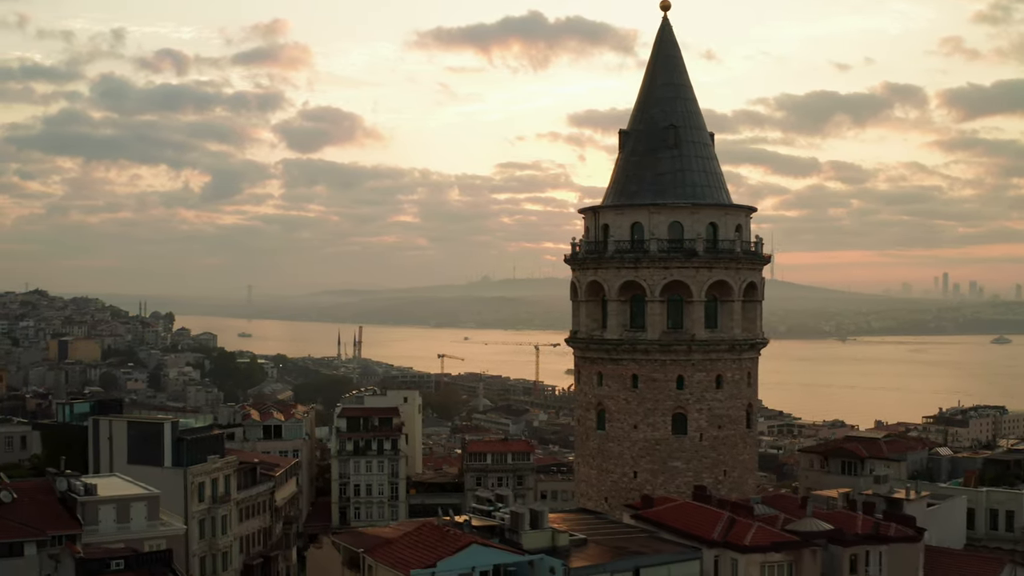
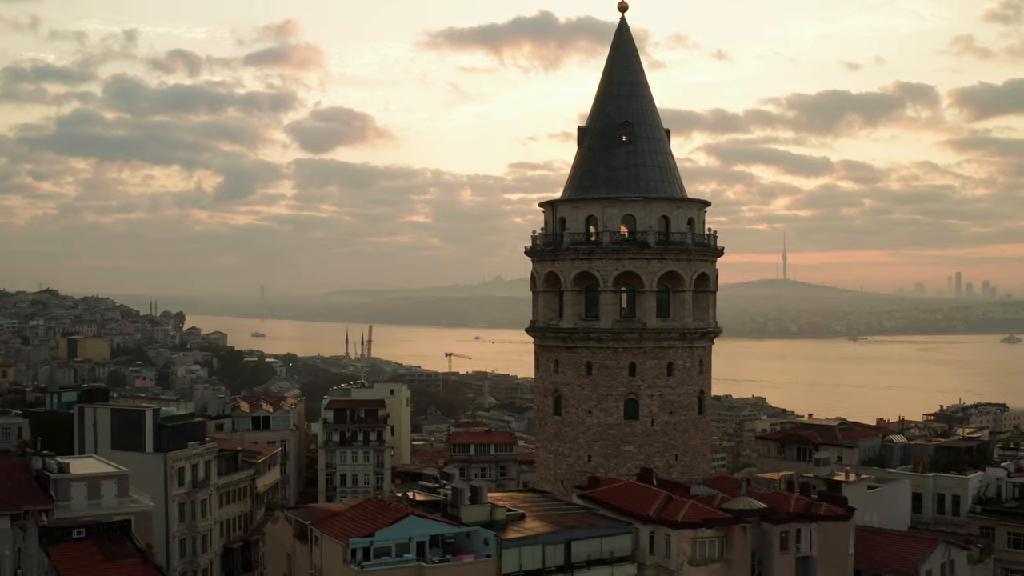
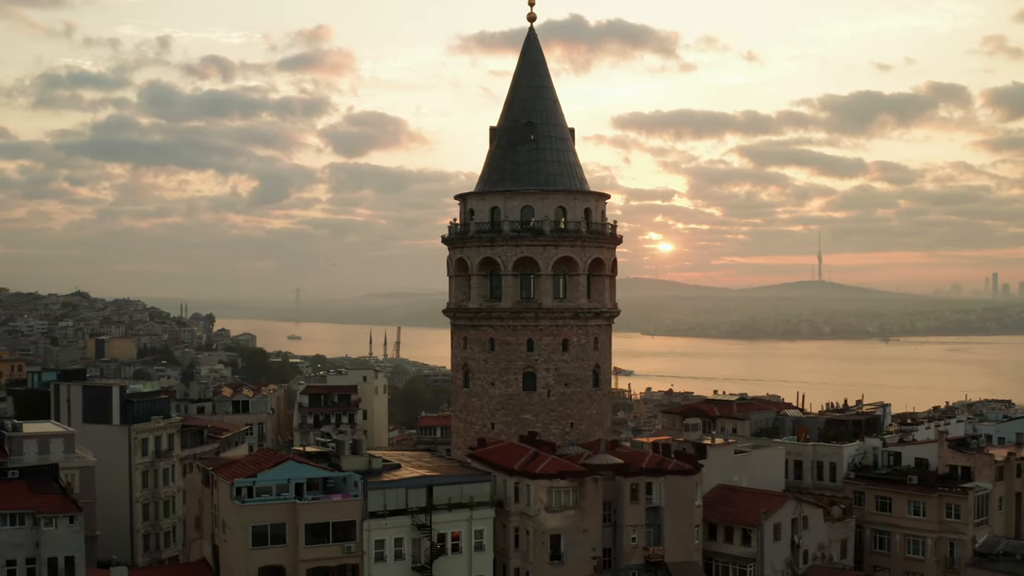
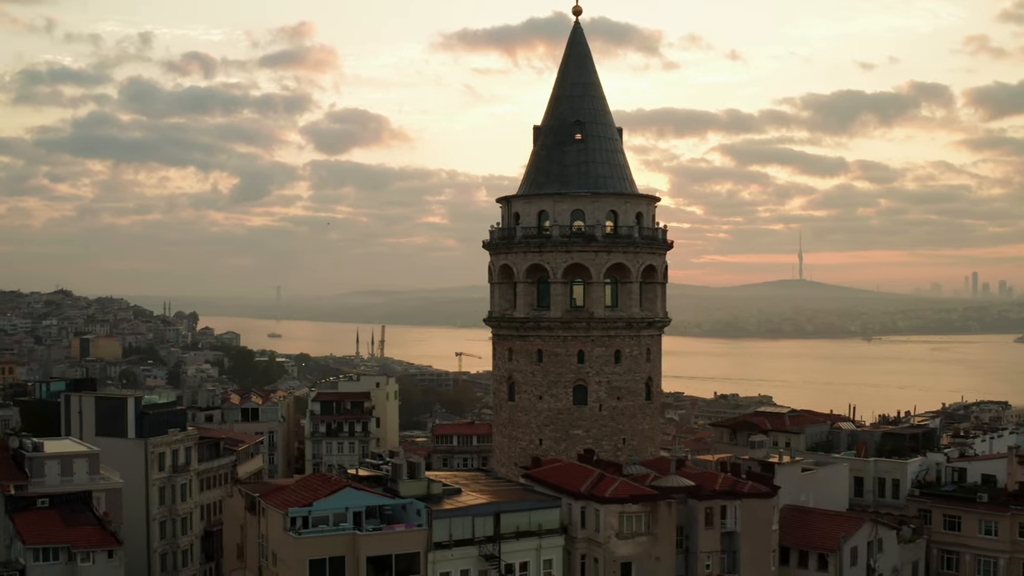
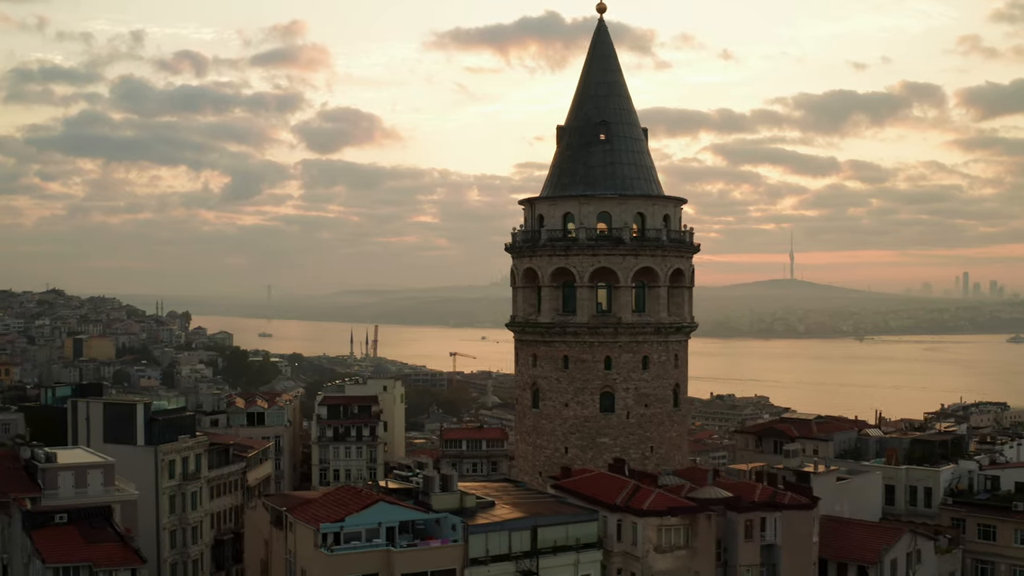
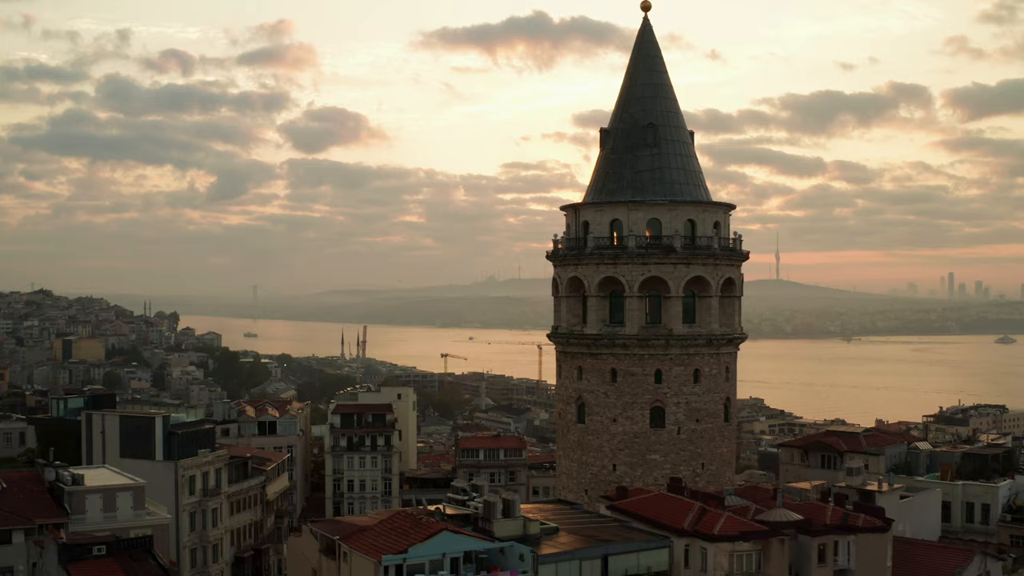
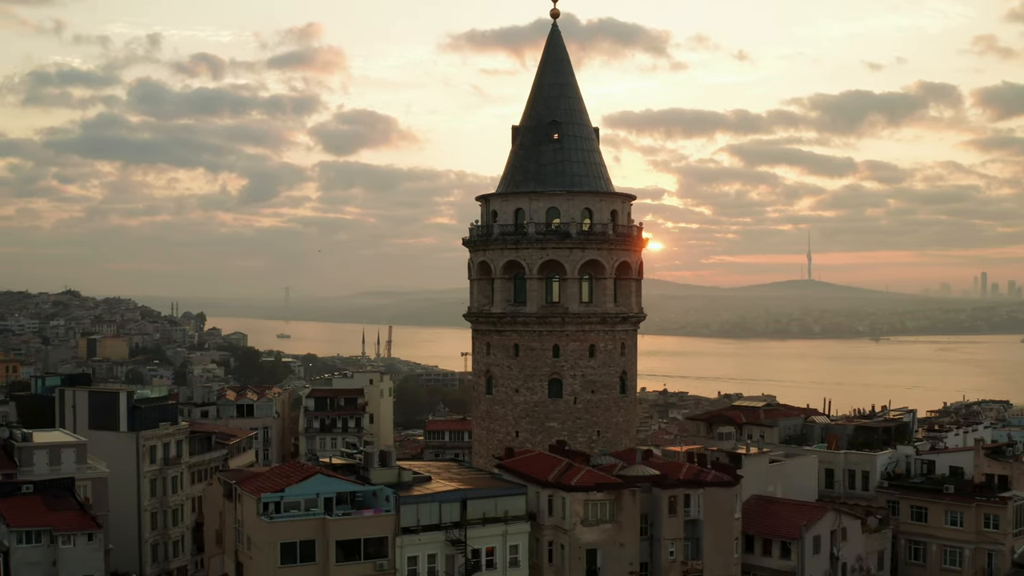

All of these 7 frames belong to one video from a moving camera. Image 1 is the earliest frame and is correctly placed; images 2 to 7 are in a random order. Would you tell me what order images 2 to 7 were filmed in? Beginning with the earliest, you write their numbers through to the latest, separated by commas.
6, 2, 5, 4, 7, 3
